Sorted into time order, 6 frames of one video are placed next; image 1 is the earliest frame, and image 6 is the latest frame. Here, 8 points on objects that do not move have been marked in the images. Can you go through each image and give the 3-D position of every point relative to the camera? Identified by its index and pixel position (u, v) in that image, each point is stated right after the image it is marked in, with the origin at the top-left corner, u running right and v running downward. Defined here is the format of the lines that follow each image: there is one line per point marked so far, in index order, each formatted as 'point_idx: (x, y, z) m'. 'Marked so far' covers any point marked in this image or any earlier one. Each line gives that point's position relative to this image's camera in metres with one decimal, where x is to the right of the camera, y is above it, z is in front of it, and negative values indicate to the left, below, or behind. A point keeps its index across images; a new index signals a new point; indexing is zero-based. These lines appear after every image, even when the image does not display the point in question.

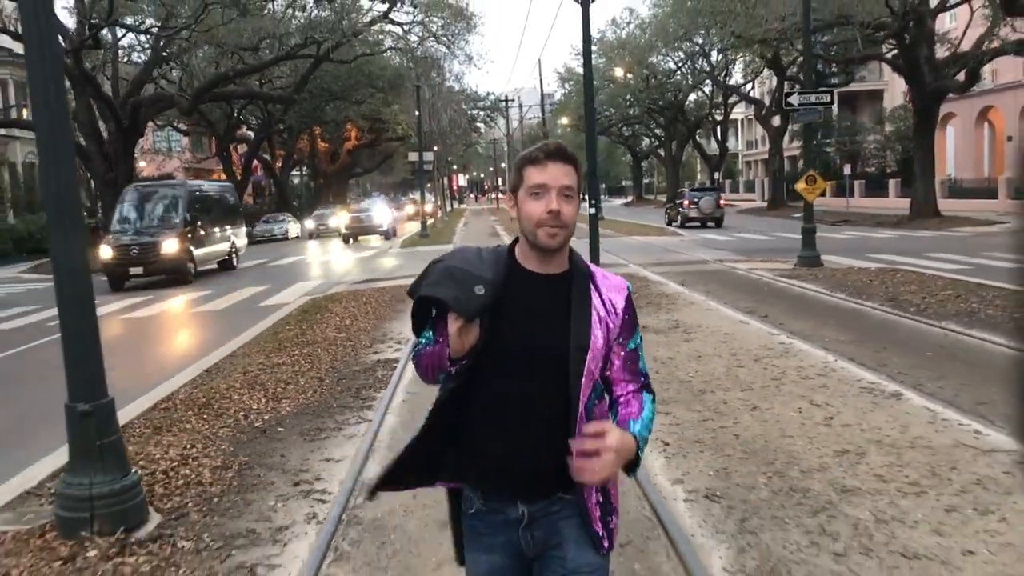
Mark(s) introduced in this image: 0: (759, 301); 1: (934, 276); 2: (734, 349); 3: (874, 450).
0: (+3.2, -0.2, +12.9) m
1: (+6.1, +0.2, +14.5) m
2: (+2.0, -0.6, +9.3) m
3: (+2.1, -0.9, +5.7) m
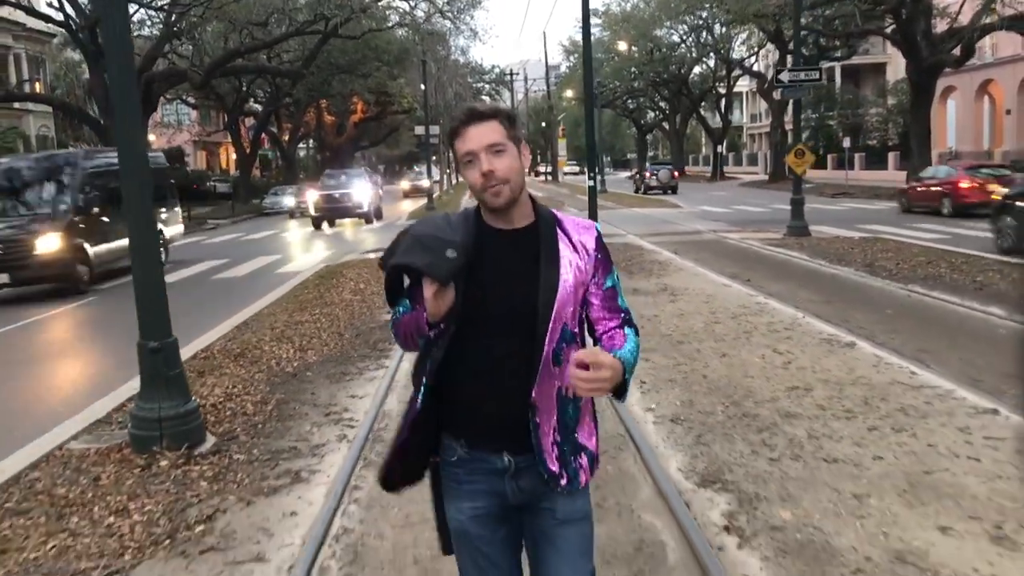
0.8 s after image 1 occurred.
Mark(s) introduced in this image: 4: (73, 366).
0: (+3.2, +0.3, +13.9) m
1: (+6.1, +0.7, +15.4) m
2: (+2.0, -0.2, +10.2) m
3: (+2.0, -0.7, +6.7) m
4: (-4.1, -0.8, +9.4) m
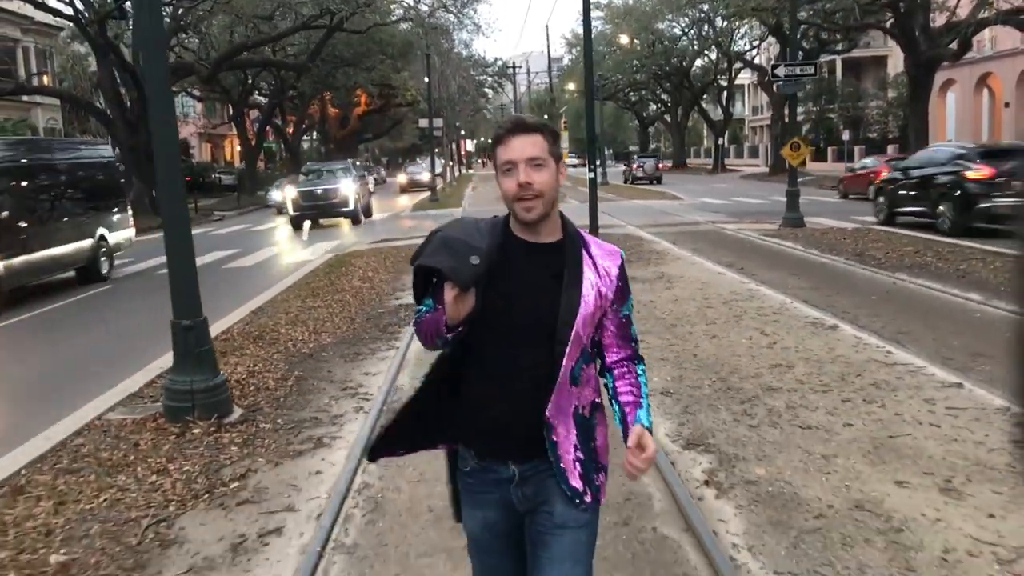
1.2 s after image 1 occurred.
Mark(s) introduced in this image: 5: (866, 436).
0: (+3.2, +0.4, +14.4) m
1: (+6.2, +0.8, +15.9) m
2: (+2.1, -0.1, +10.7) m
3: (+2.1, -0.5, +7.2) m
4: (-4.1, -0.6, +9.9) m
5: (+1.9, -0.8, +5.4) m
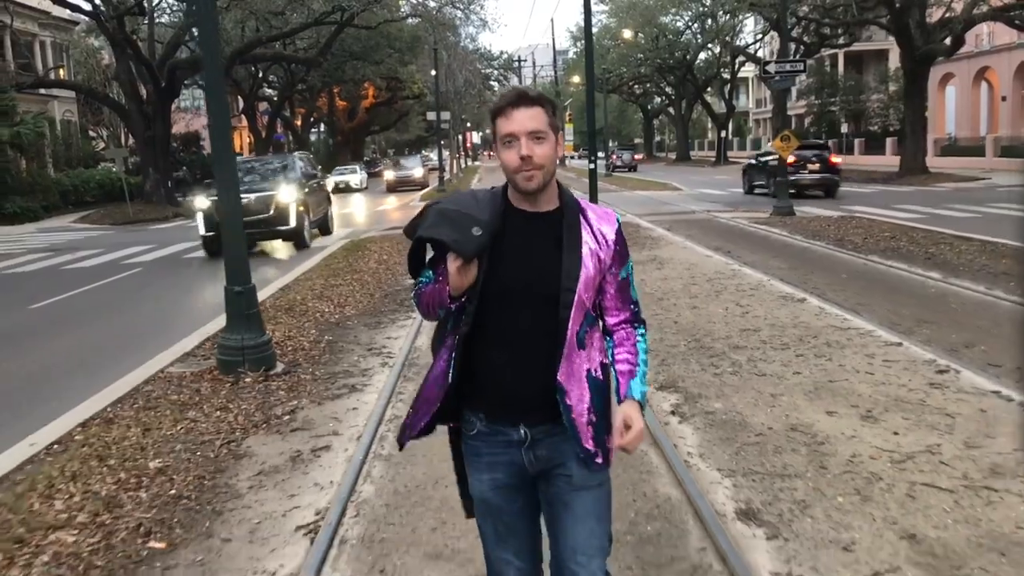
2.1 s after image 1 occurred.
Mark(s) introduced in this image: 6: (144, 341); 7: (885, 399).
0: (+3.3, +0.7, +15.4) m
1: (+6.3, +1.1, +17.0) m
2: (+2.1, +0.2, +11.8) m
3: (+2.1, -0.3, +8.3) m
4: (-4.0, -0.4, +11.0) m
5: (+1.9, -0.6, +6.5) m
6: (-3.9, -0.5, +10.7) m
7: (+2.2, -0.7, +6.0) m
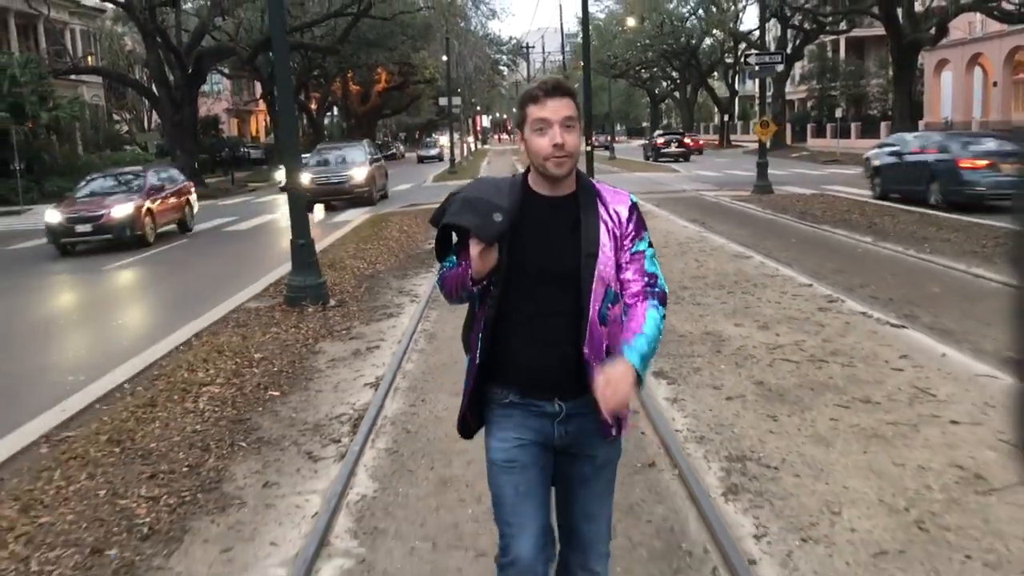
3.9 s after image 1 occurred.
0: (+3.4, +1.3, +17.6) m
1: (+6.4, +1.7, +19.1) m
2: (+2.2, +0.7, +14.0) m
3: (+2.1, +0.1, +10.5) m
4: (-4.0, +0.1, +13.3) m
5: (+1.9, -0.2, +8.7) m
6: (-3.8, 0.0, +12.9) m
7: (+2.2, -0.2, +8.2) m
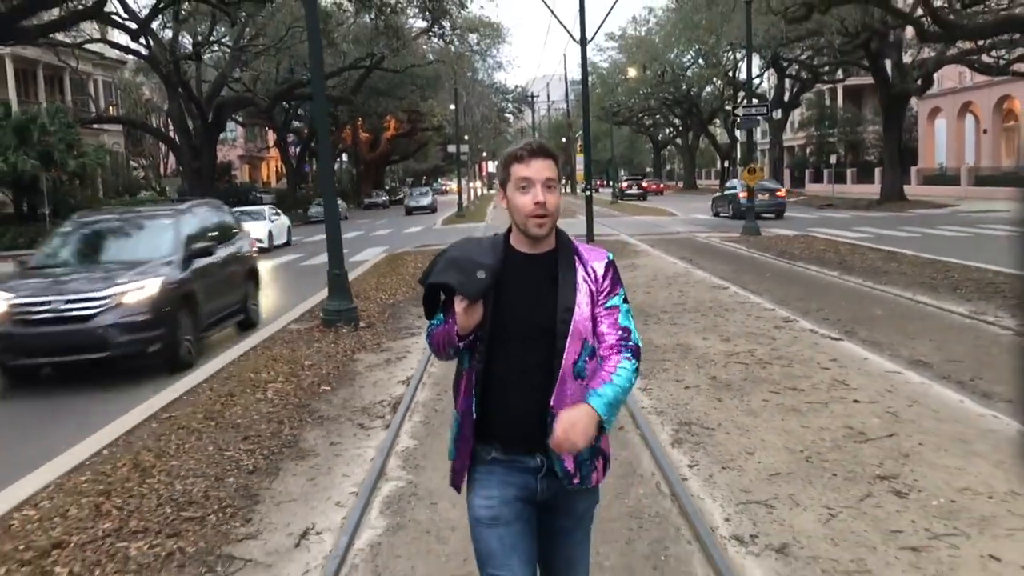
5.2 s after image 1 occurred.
0: (+3.5, +0.7, +19.3) m
1: (+6.5, +1.0, +20.8) m
2: (+2.2, +0.2, +15.6) m
3: (+2.2, -0.2, +12.1) m
4: (-3.9, -0.3, +14.9) m
5: (+1.9, -0.4, +10.3) m
6: (-3.8, -0.4, +14.6) m
7: (+2.2, -0.4, +9.8) m
